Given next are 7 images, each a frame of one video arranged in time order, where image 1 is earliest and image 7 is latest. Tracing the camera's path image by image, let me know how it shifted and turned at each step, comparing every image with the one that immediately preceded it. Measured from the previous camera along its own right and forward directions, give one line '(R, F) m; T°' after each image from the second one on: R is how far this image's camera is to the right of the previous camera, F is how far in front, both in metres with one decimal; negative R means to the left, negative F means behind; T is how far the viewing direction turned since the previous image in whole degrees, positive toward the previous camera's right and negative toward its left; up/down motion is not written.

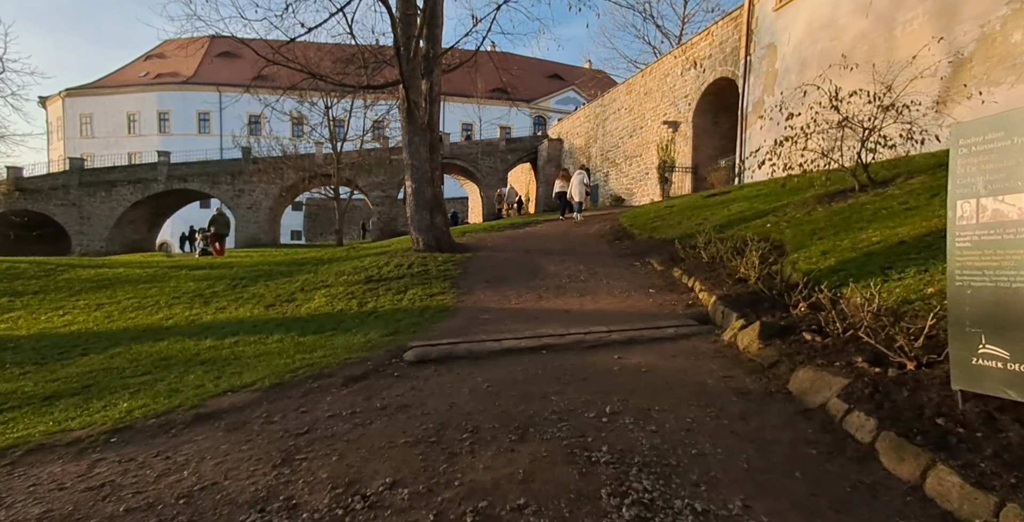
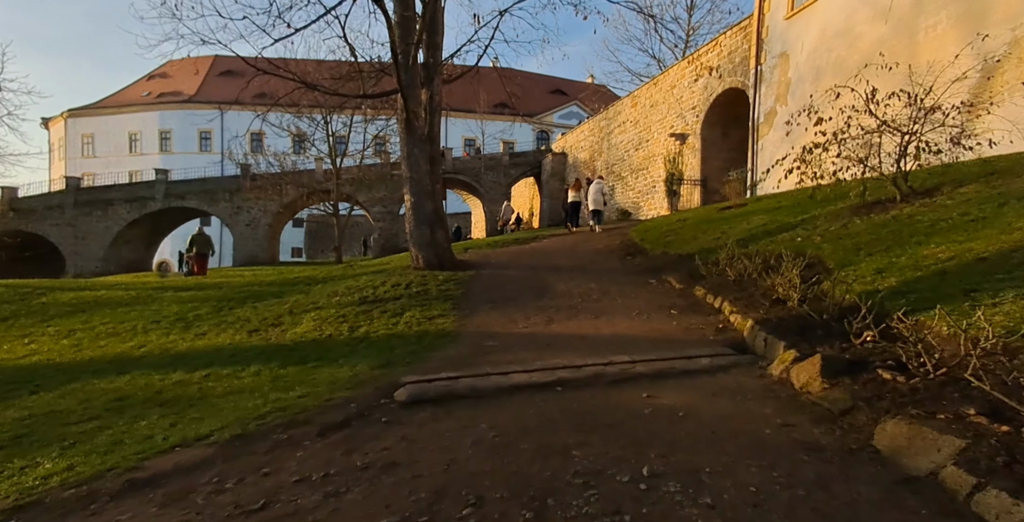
(0.0, +0.7) m; 0°
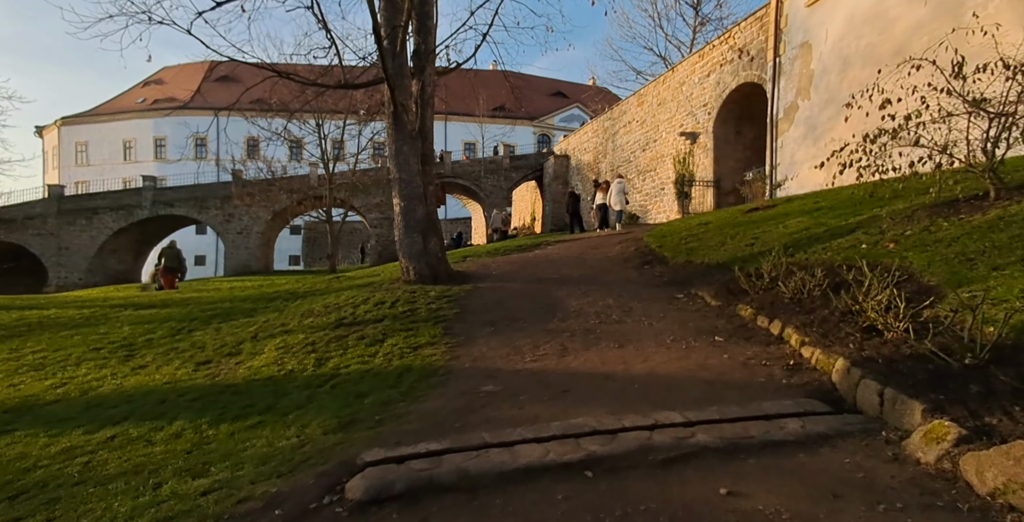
(0.0, +1.3) m; 0°
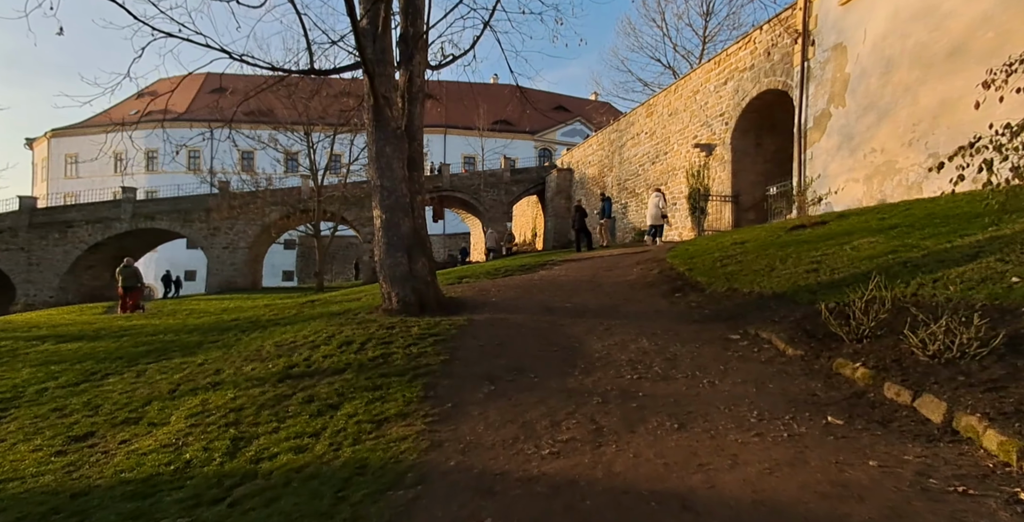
(-0.1, +1.8) m; 0°
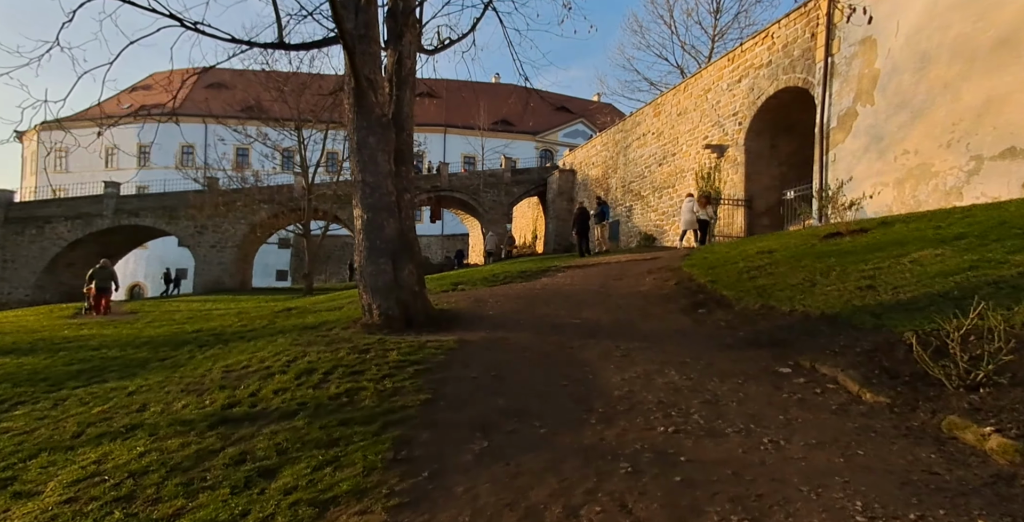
(0.0, +1.2) m; 0°
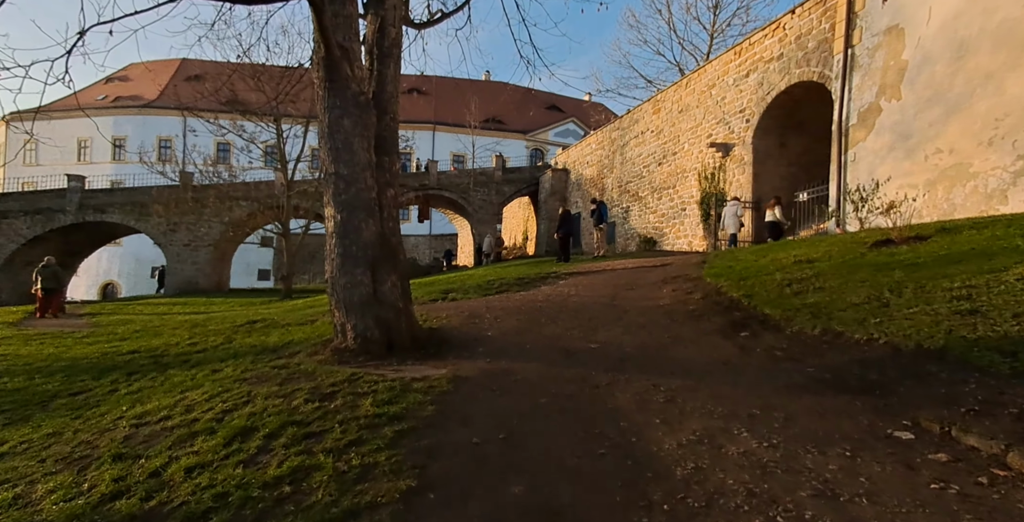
(-0.2, +1.4) m; +1°
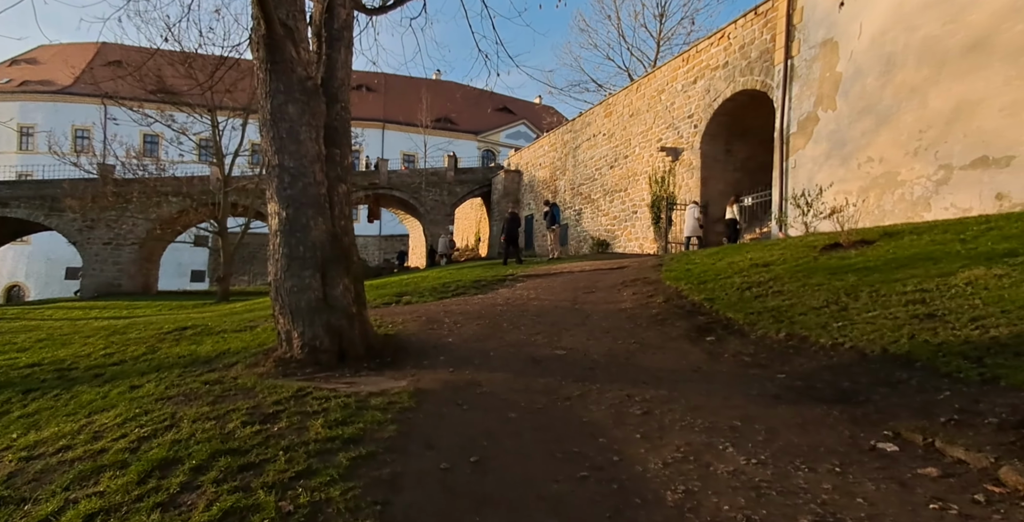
(-0.1, +0.3) m; +5°
